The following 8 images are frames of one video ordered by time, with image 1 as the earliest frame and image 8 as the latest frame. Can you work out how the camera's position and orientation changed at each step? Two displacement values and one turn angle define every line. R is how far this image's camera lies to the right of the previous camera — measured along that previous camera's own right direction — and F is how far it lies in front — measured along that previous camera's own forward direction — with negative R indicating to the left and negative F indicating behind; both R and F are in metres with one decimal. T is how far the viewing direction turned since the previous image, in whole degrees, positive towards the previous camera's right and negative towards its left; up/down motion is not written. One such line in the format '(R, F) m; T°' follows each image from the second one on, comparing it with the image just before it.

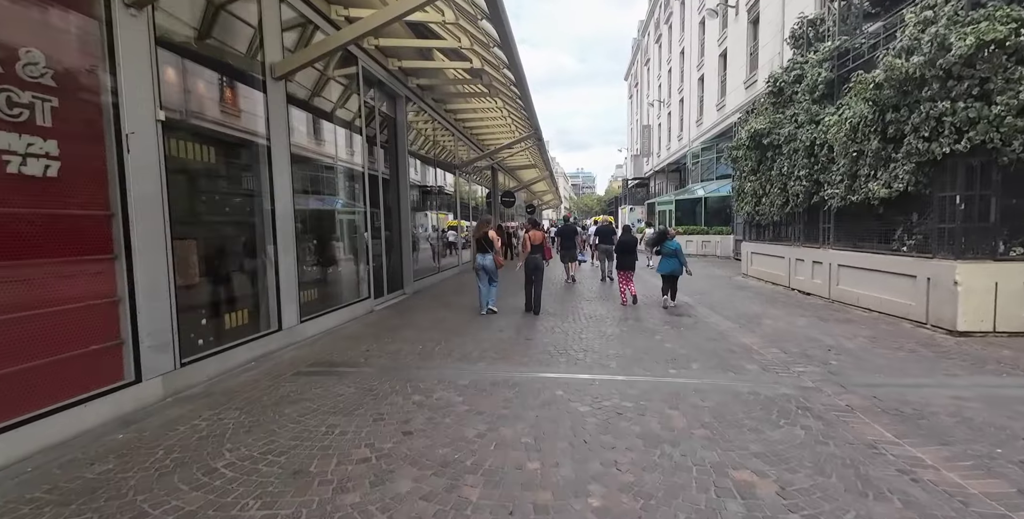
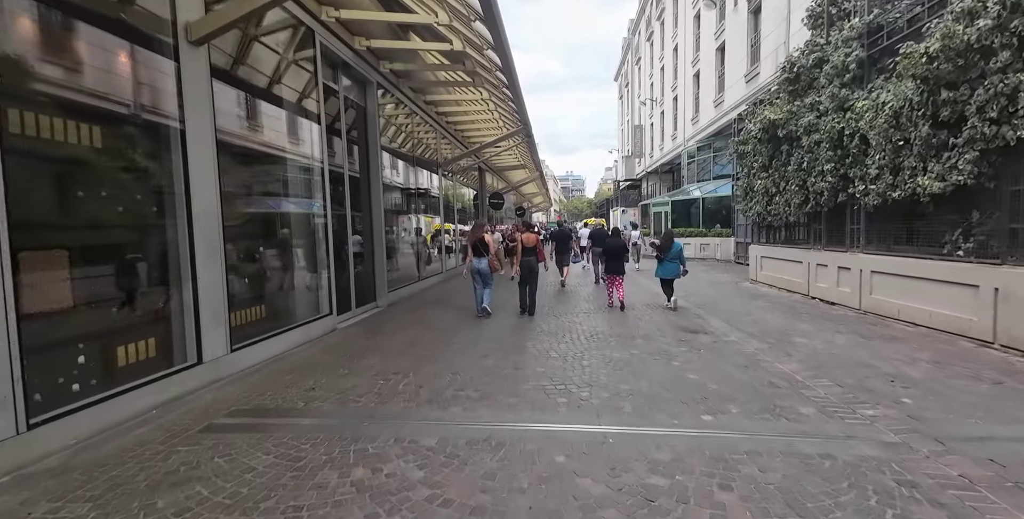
(+0.1, +1.2) m; +1°
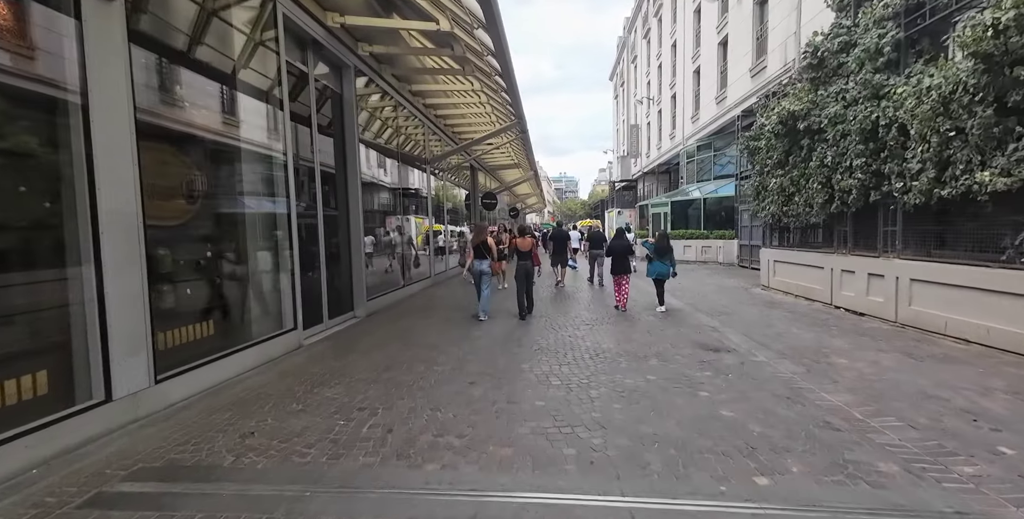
(0.0, +0.9) m; +1°
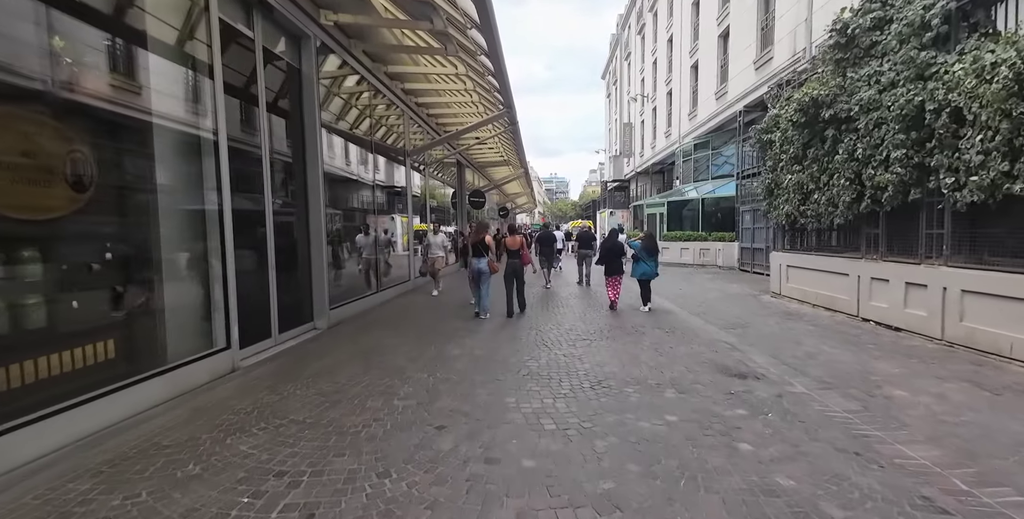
(+0.1, +1.1) m; +1°
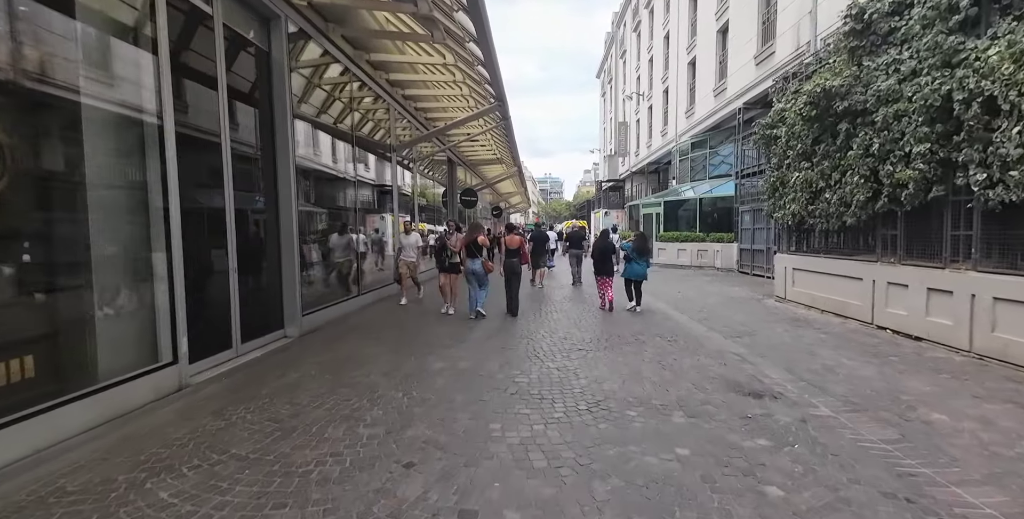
(+0.1, +0.6) m; +1°
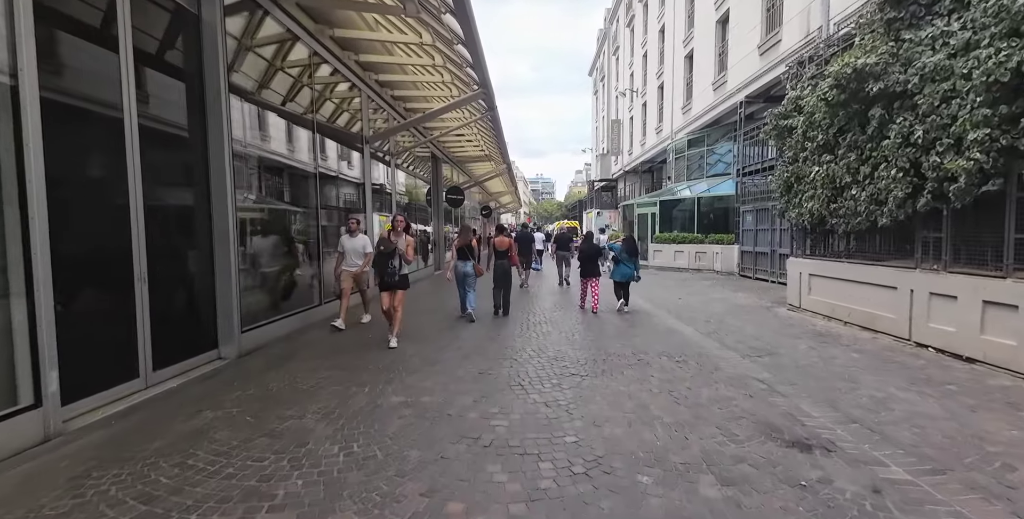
(+0.1, +1.0) m; +1°
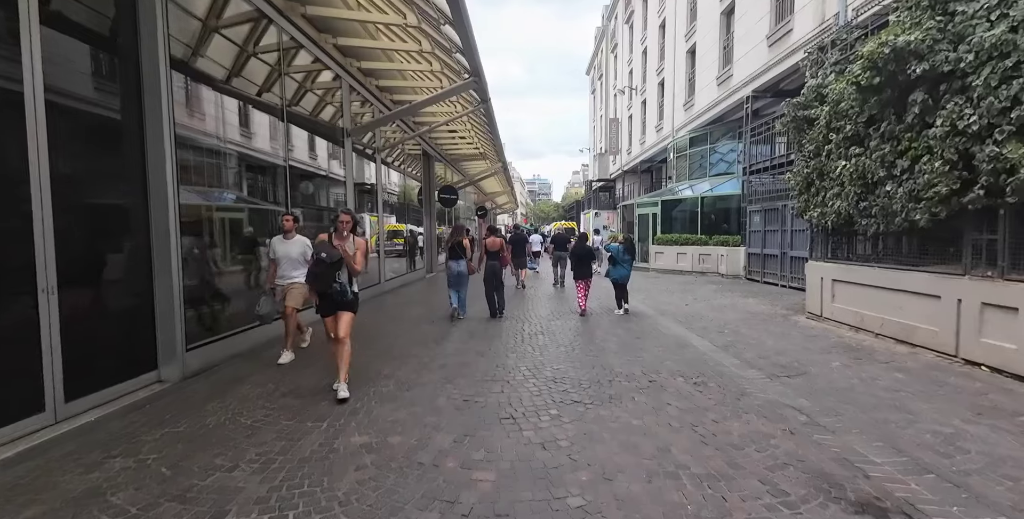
(+0.1, +0.7) m; 0°
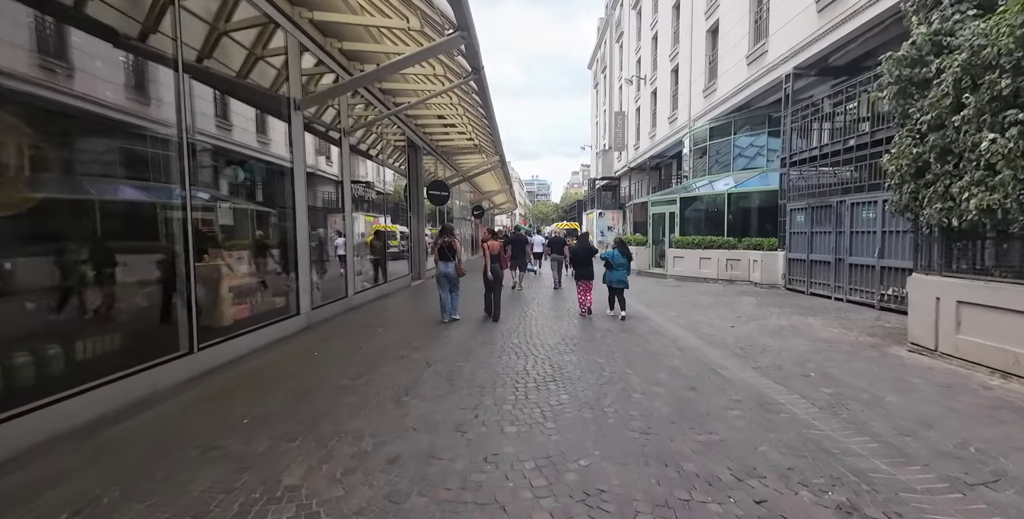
(0.0, +2.0) m; 0°
